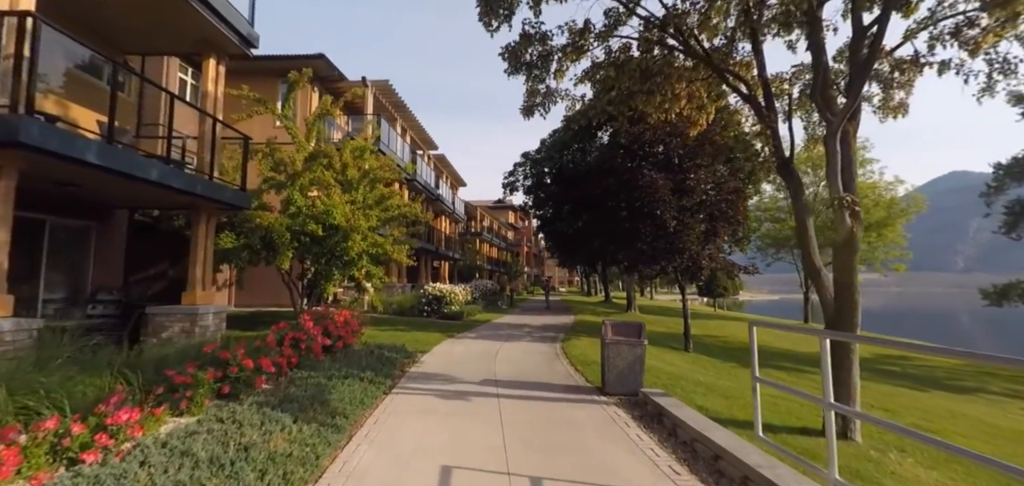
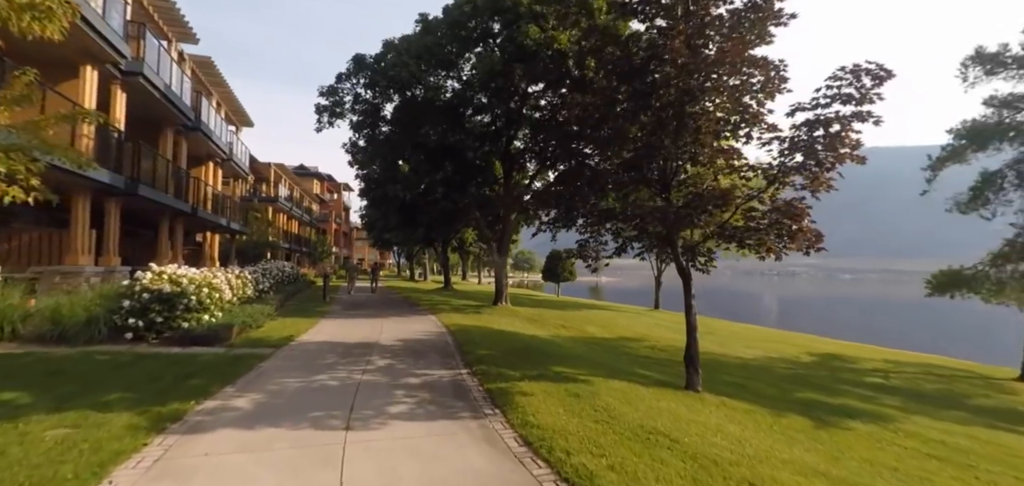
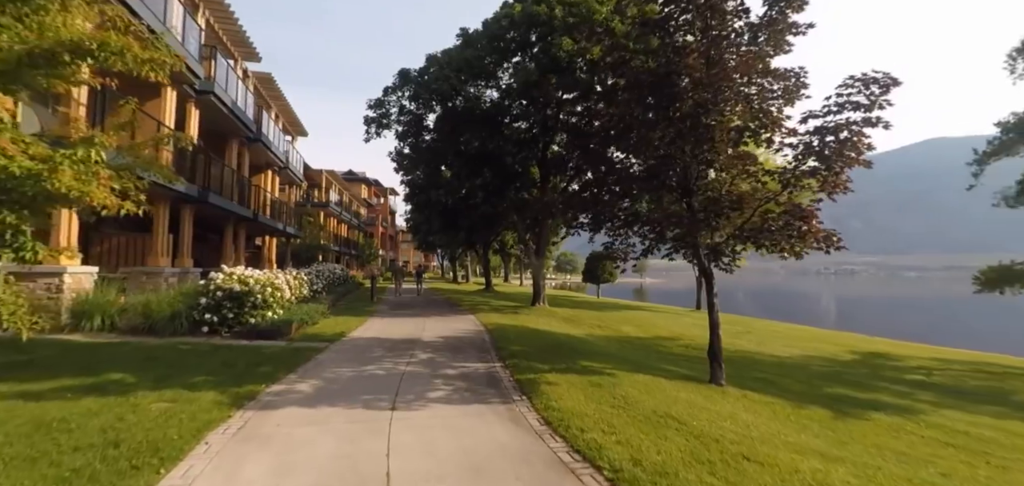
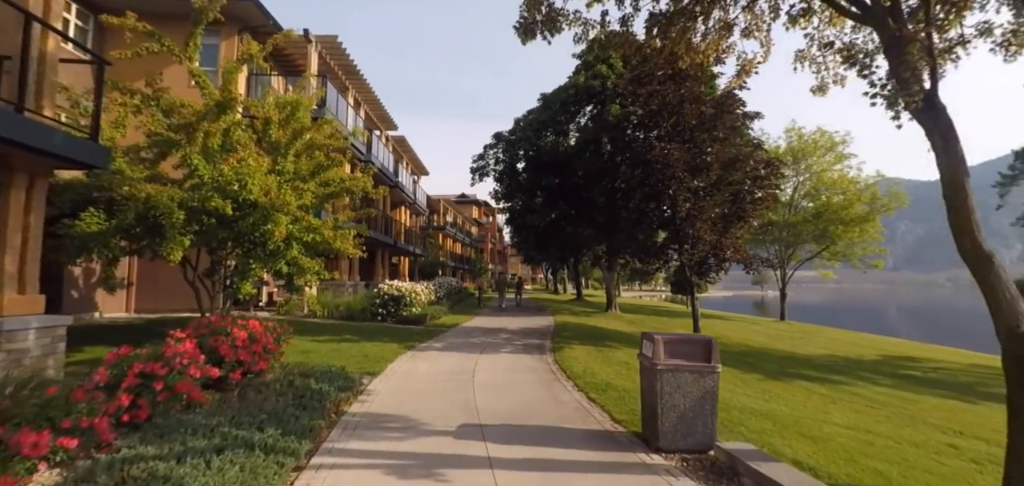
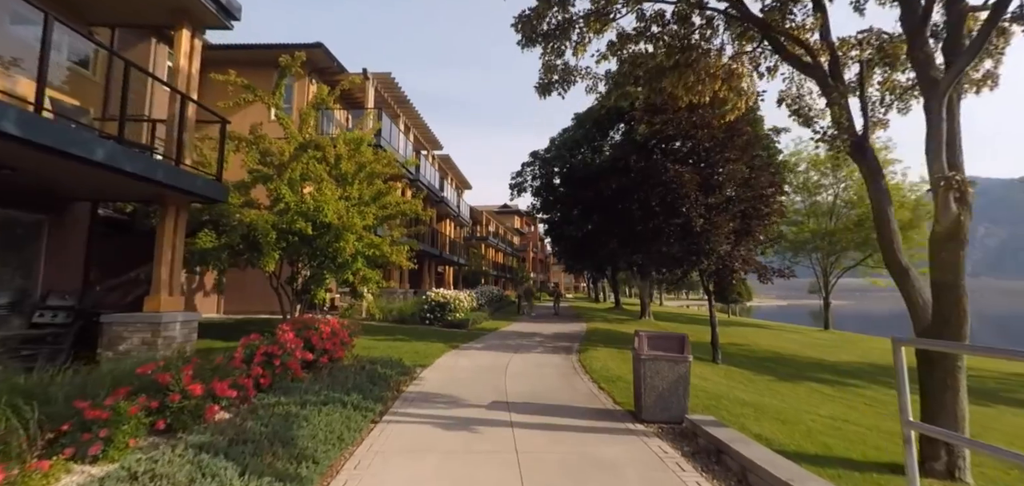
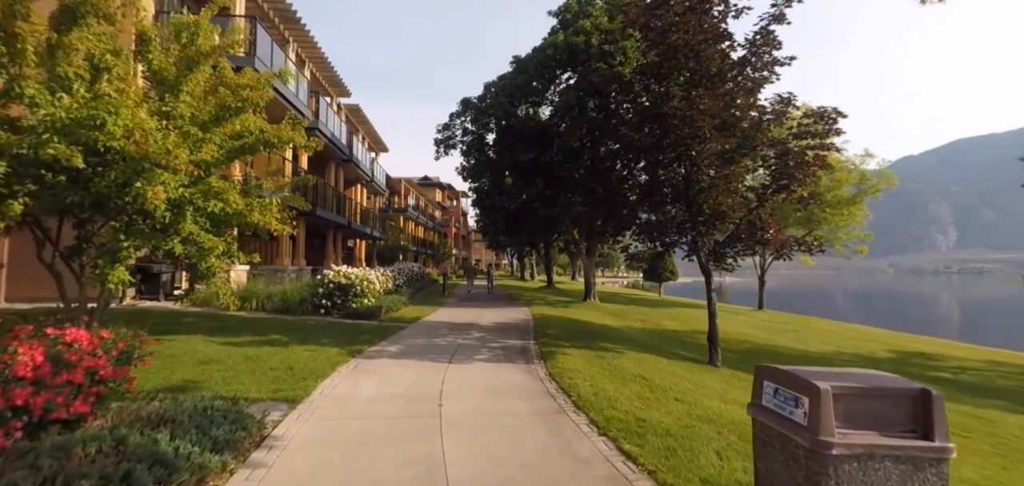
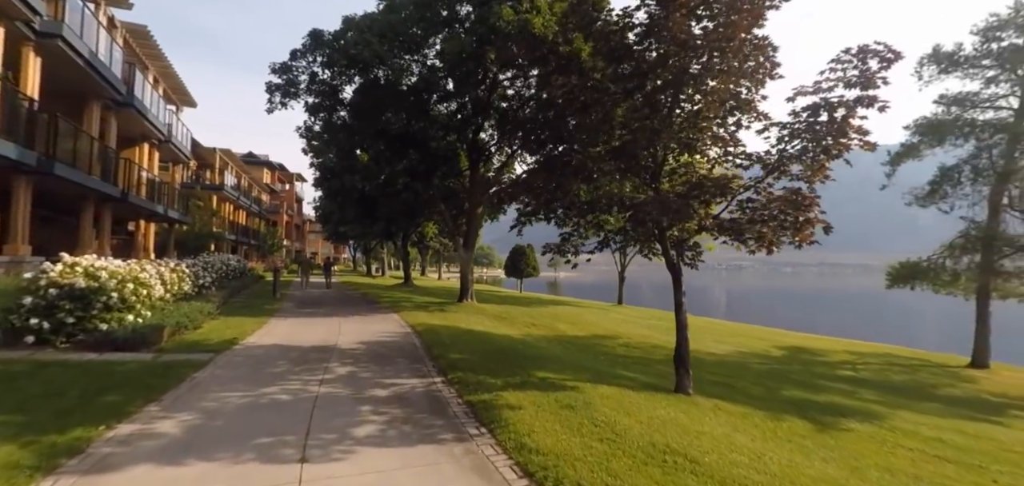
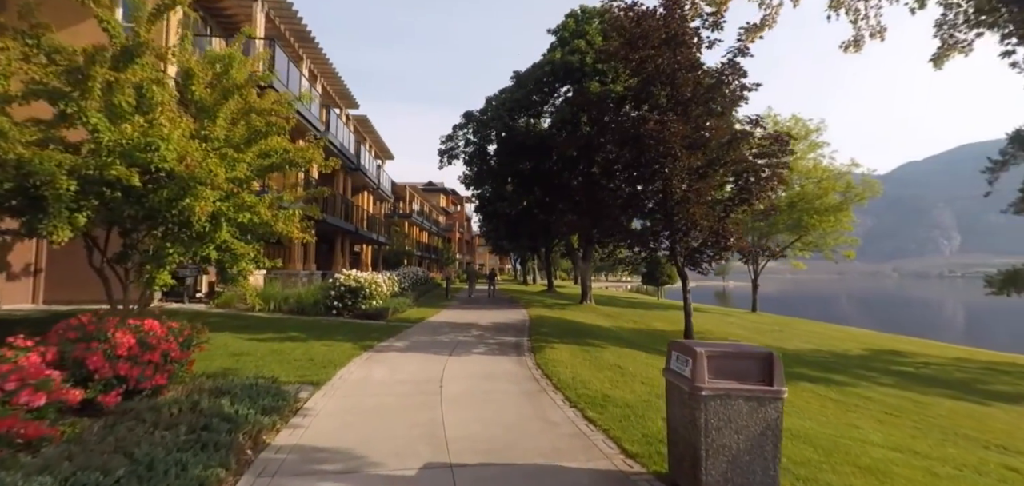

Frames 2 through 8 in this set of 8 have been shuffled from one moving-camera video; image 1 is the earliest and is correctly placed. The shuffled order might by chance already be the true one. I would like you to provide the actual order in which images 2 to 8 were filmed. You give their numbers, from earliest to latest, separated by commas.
5, 4, 8, 6, 3, 2, 7
